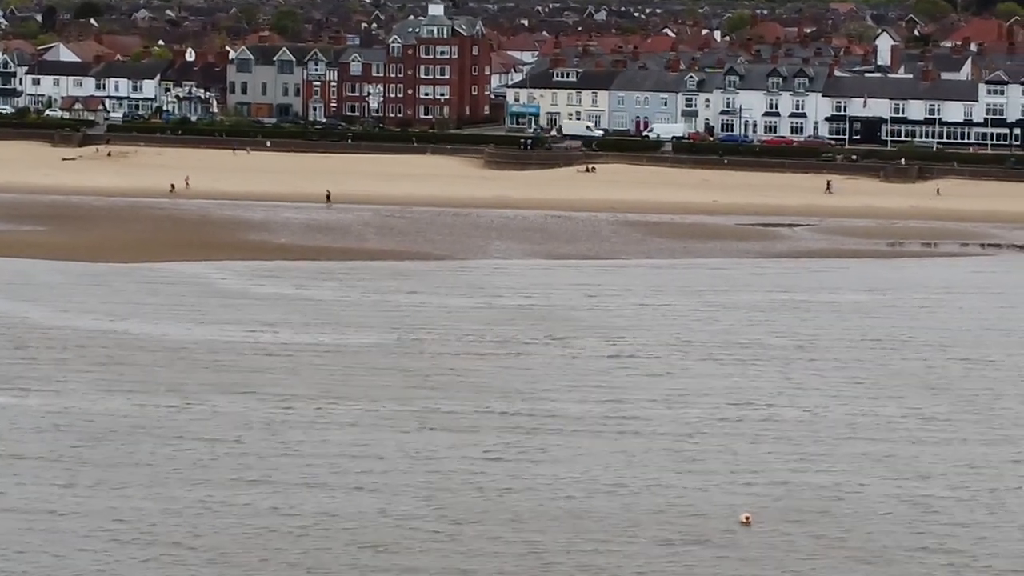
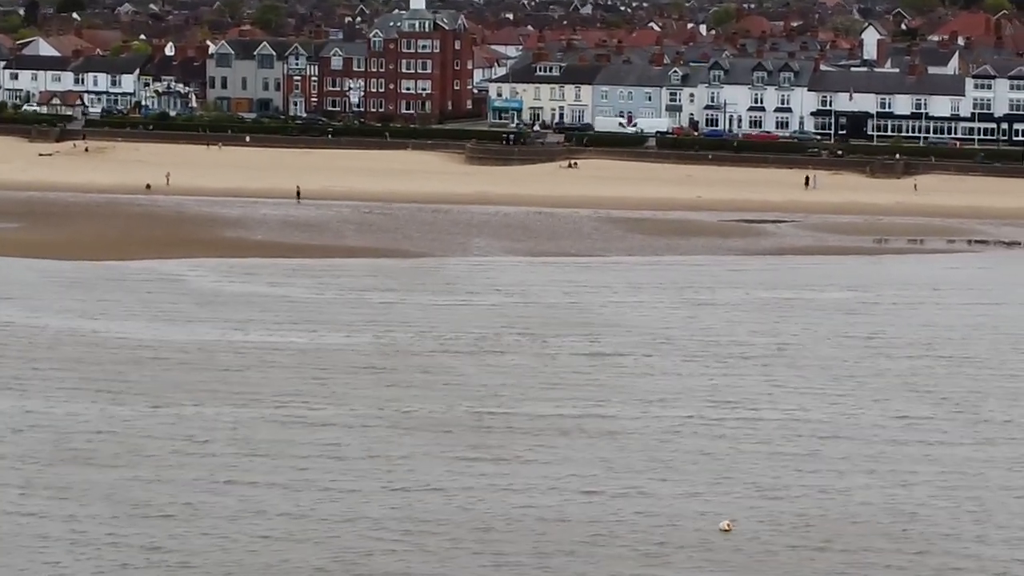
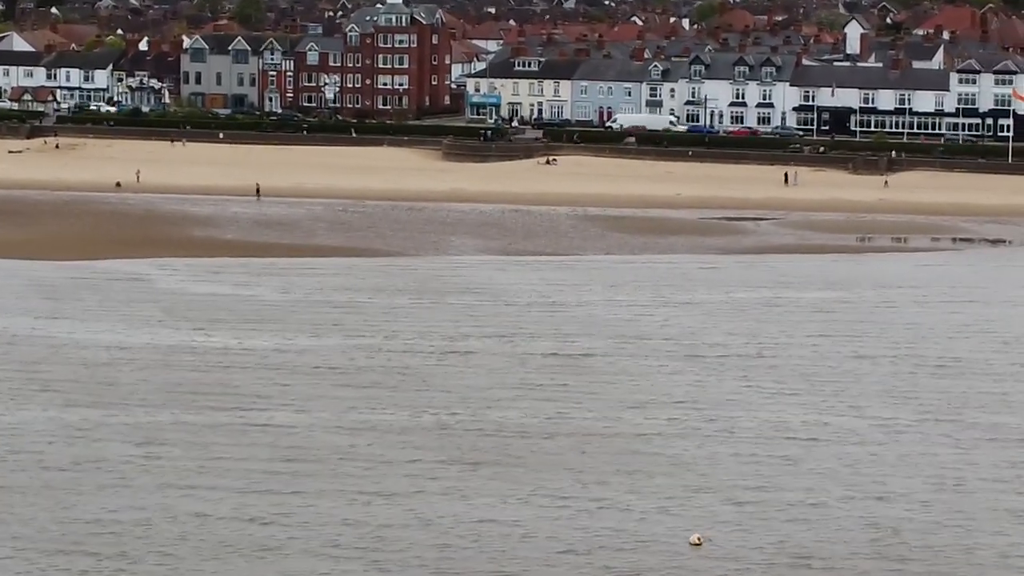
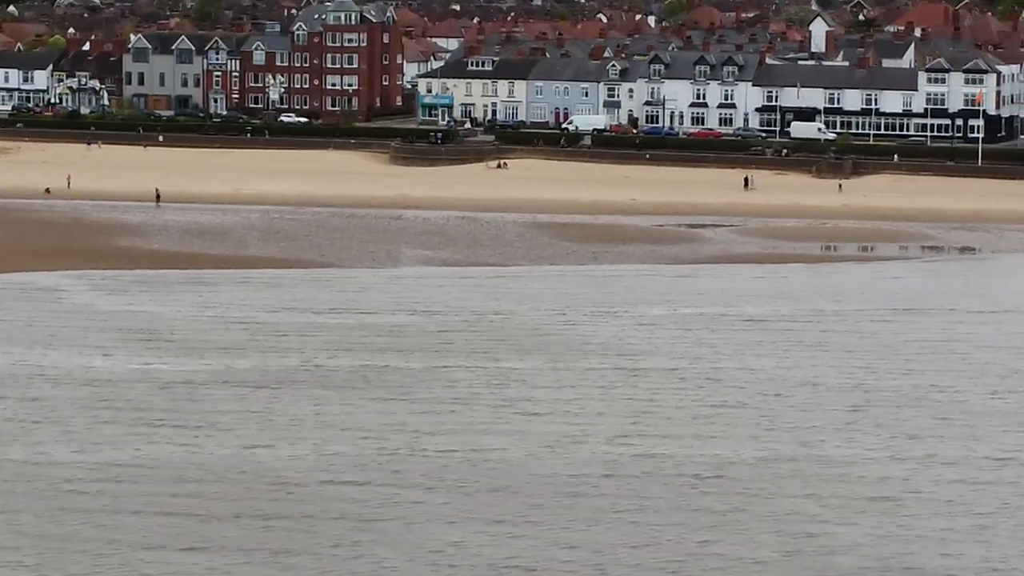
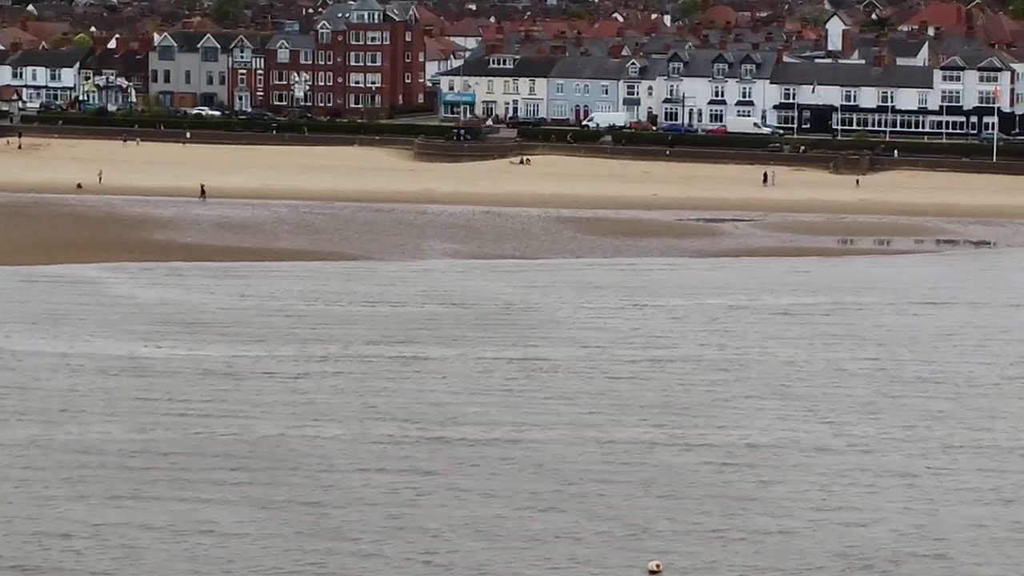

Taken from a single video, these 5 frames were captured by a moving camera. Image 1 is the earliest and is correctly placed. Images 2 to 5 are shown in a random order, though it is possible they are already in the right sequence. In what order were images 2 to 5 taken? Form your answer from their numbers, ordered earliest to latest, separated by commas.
2, 3, 5, 4
